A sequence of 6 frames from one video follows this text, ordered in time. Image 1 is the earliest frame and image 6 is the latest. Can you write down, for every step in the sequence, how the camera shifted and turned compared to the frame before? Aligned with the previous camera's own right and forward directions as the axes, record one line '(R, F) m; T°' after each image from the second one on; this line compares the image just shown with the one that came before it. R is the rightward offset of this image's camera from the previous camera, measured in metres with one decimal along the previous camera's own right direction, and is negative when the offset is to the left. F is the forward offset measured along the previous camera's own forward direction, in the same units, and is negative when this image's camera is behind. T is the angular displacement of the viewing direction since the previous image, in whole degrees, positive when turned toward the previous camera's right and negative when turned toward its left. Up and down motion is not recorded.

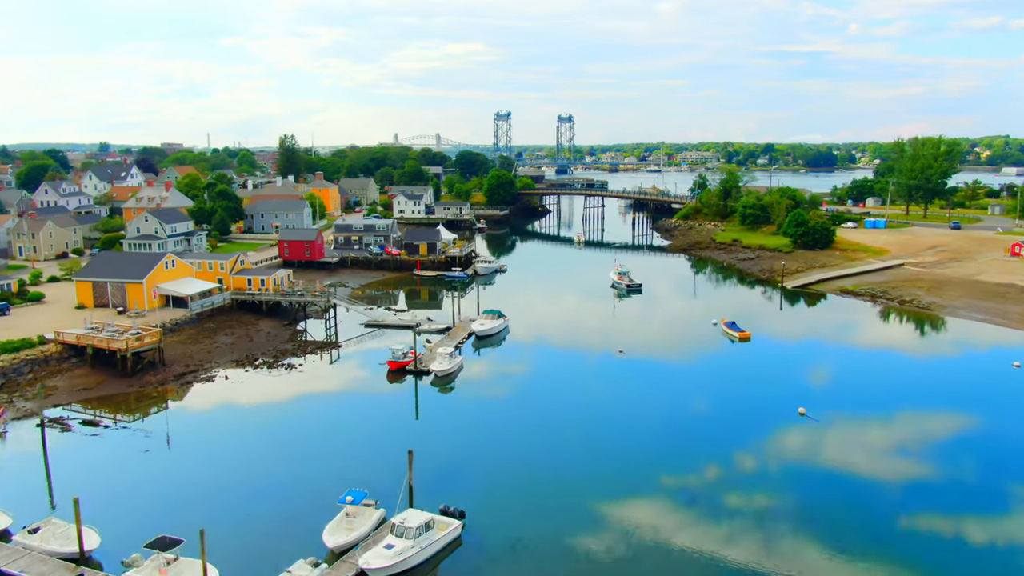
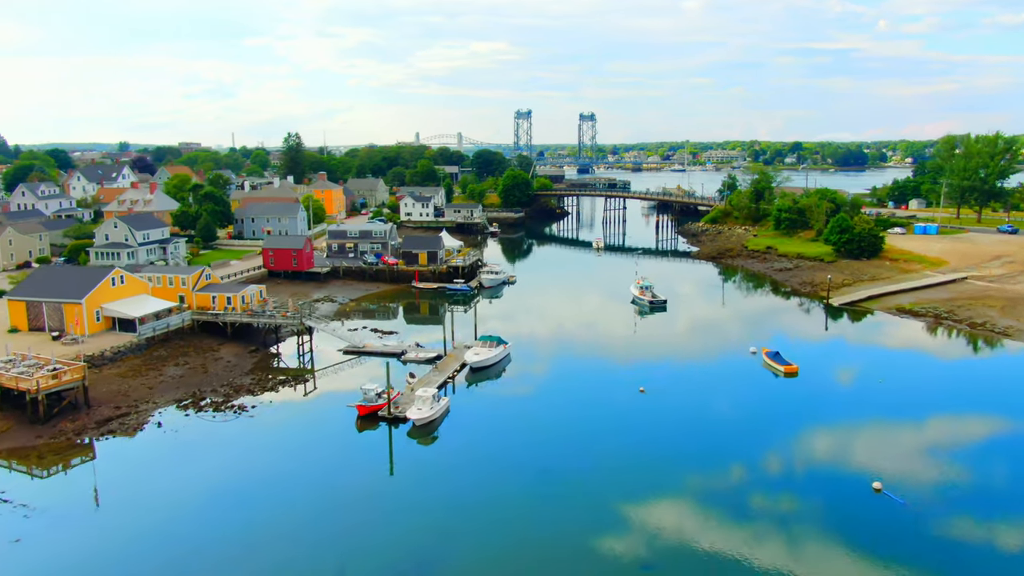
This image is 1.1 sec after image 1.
(+0.9, +5.8) m; -2°
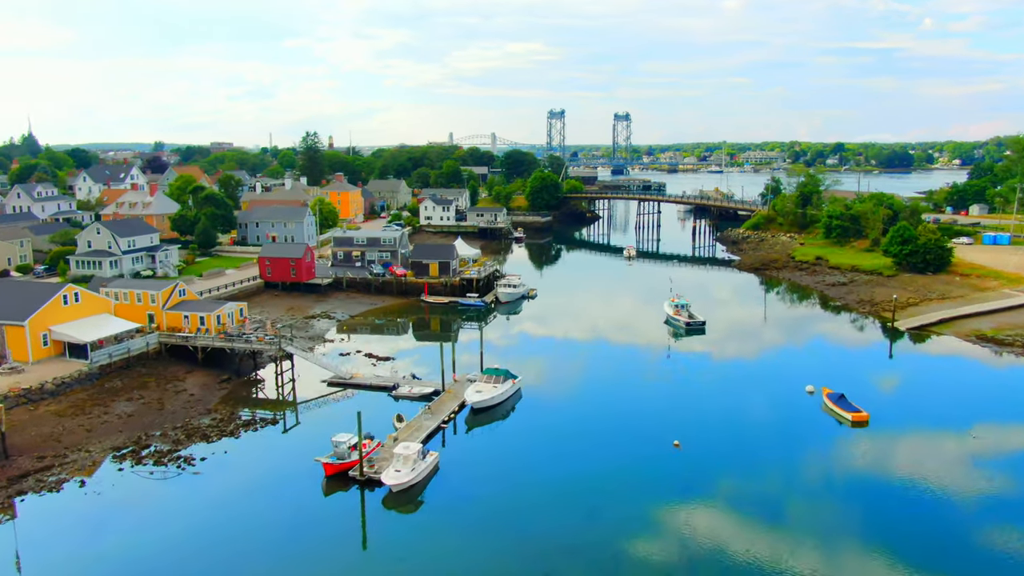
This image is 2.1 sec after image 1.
(+0.8, +5.1) m; -2°
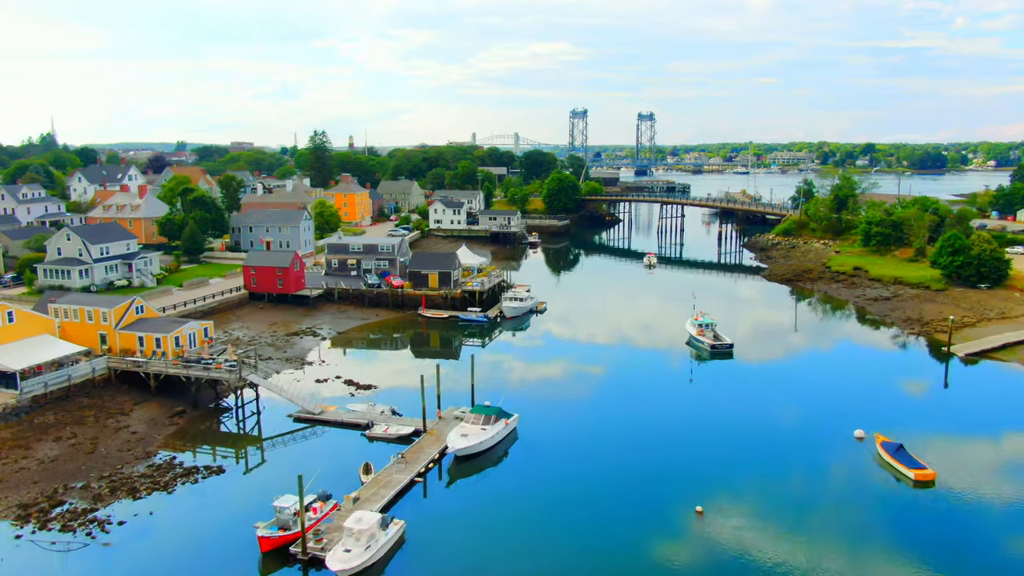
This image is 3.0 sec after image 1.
(+0.9, +4.2) m; -2°
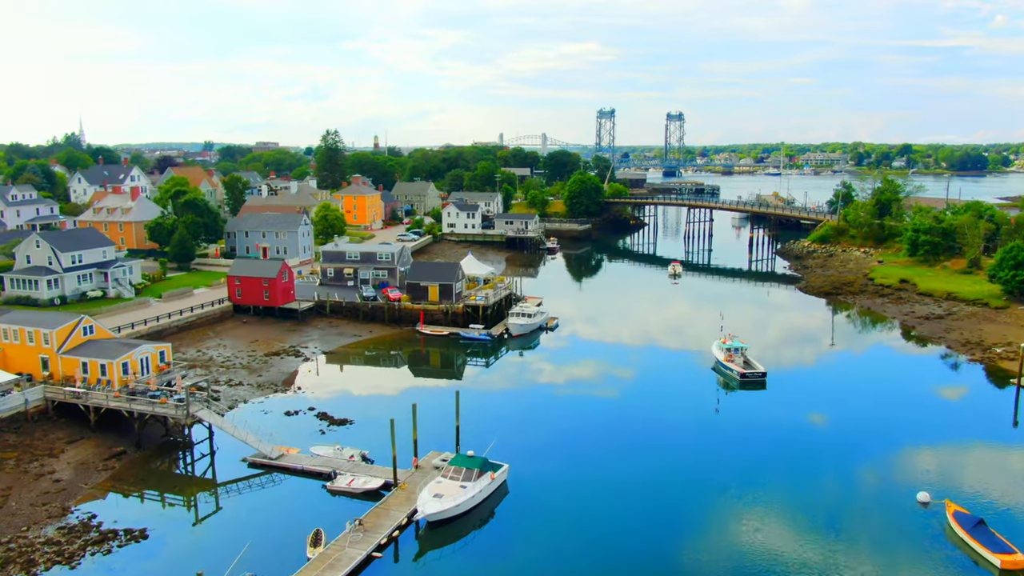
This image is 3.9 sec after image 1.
(+1.0, +4.0) m; -2°
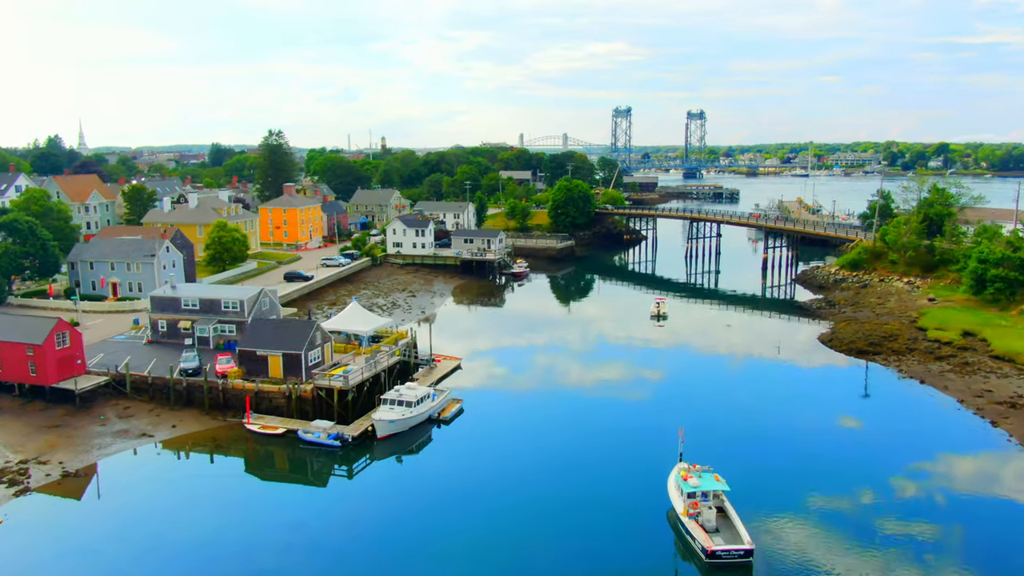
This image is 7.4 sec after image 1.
(+5.0, +12.7) m; -2°
